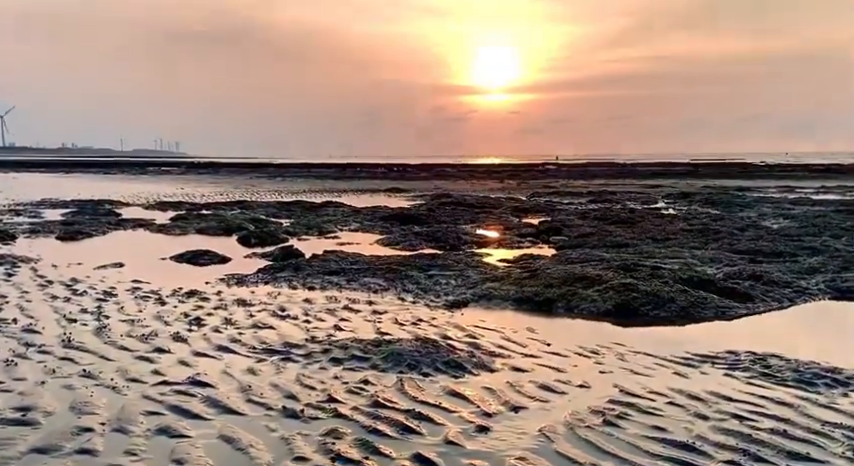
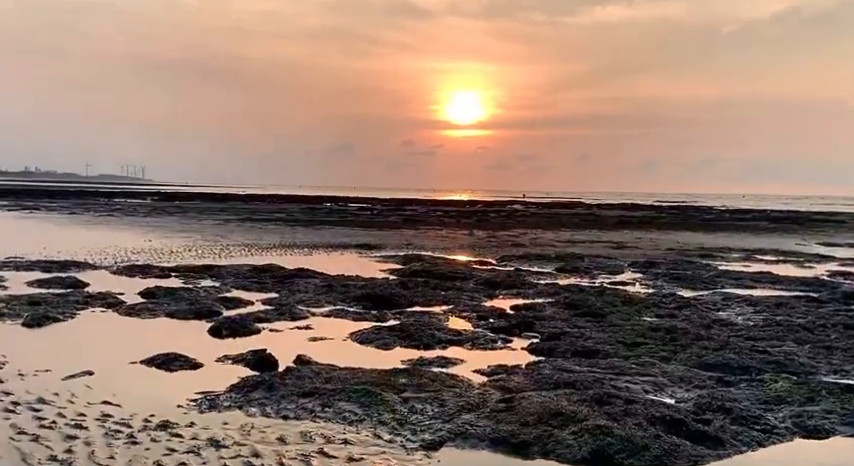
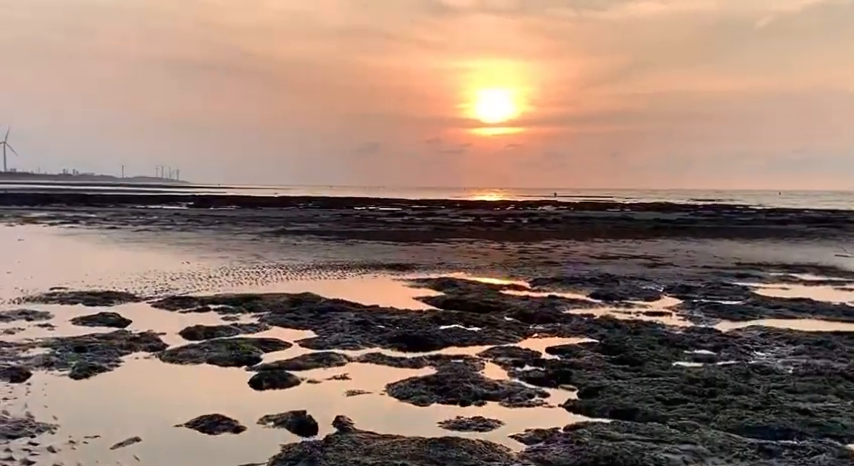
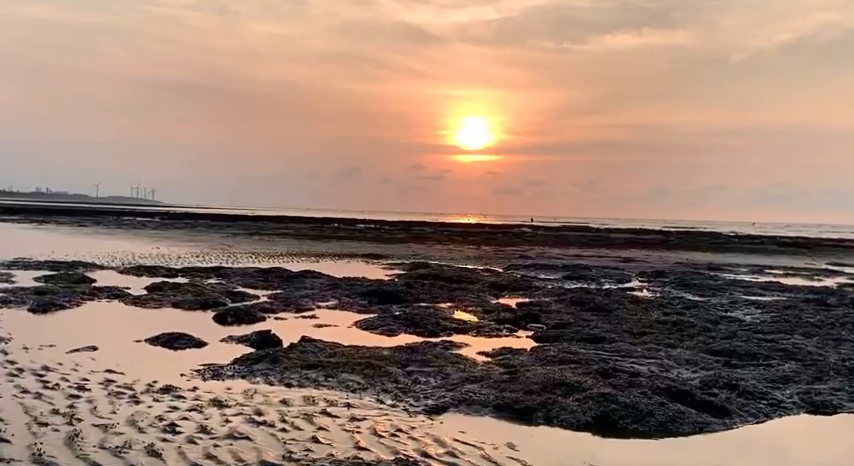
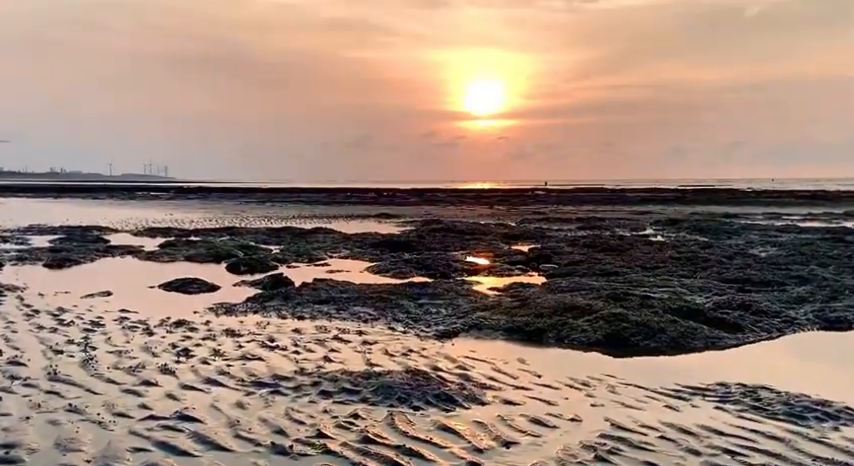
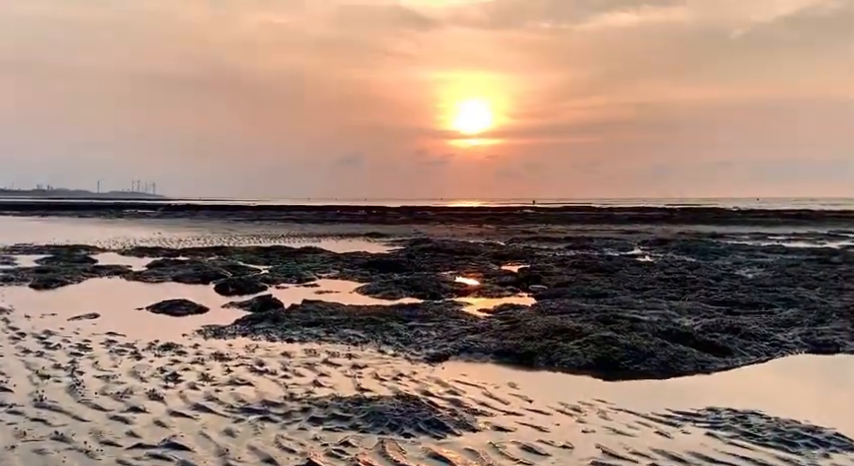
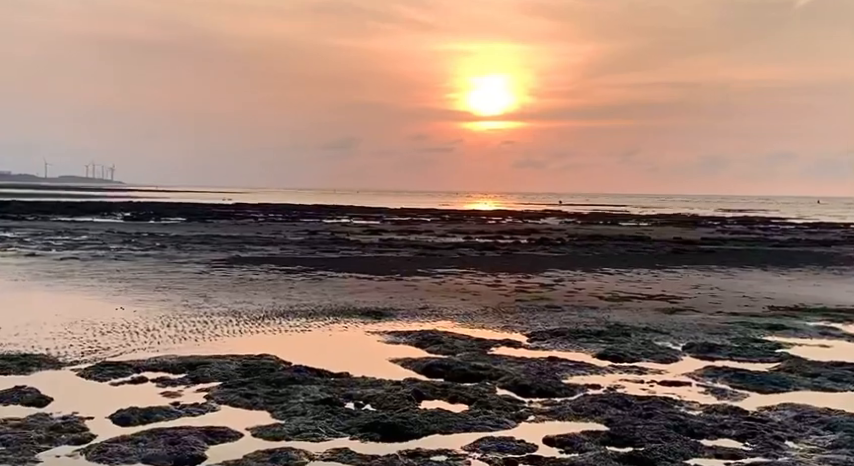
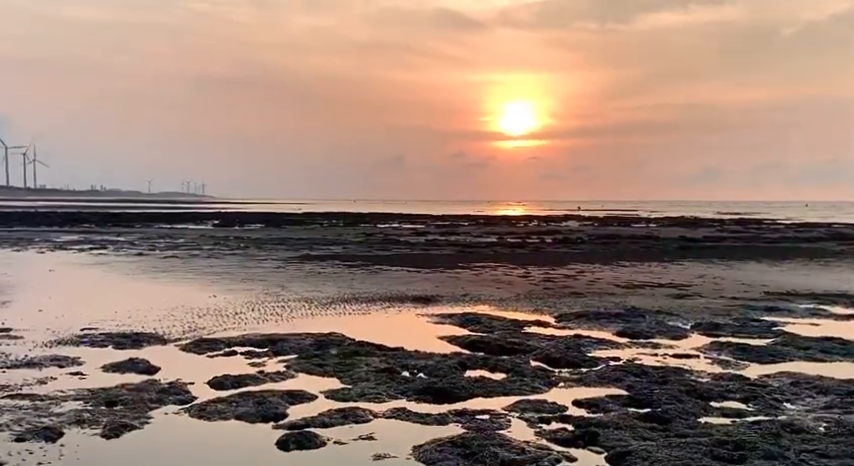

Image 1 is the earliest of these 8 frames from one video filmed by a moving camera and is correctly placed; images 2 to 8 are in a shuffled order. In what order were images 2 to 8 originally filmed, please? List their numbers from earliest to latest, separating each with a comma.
5, 6, 4, 2, 3, 8, 7
